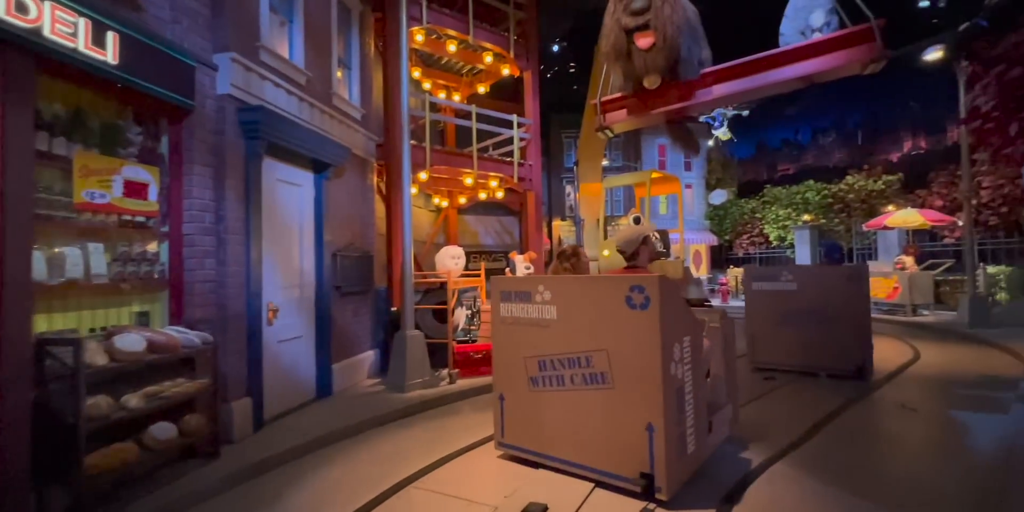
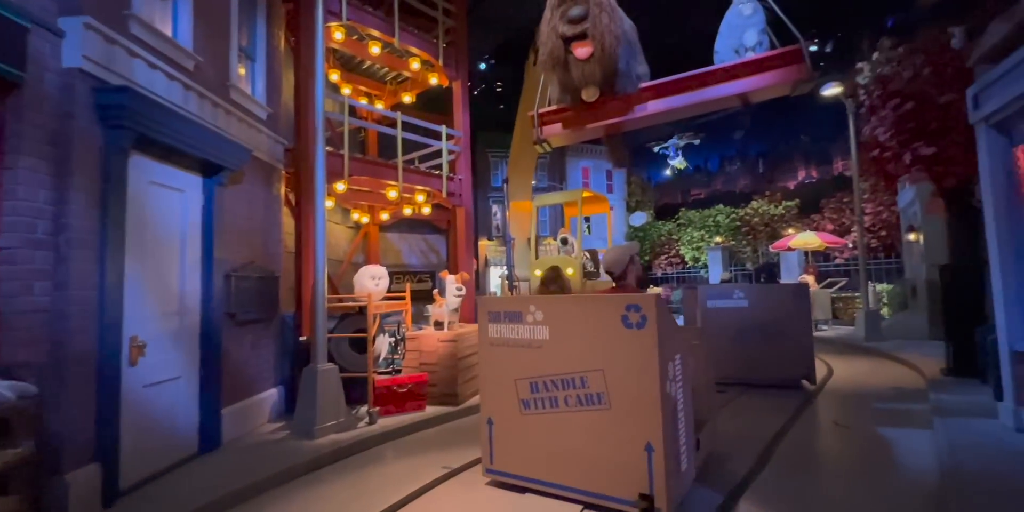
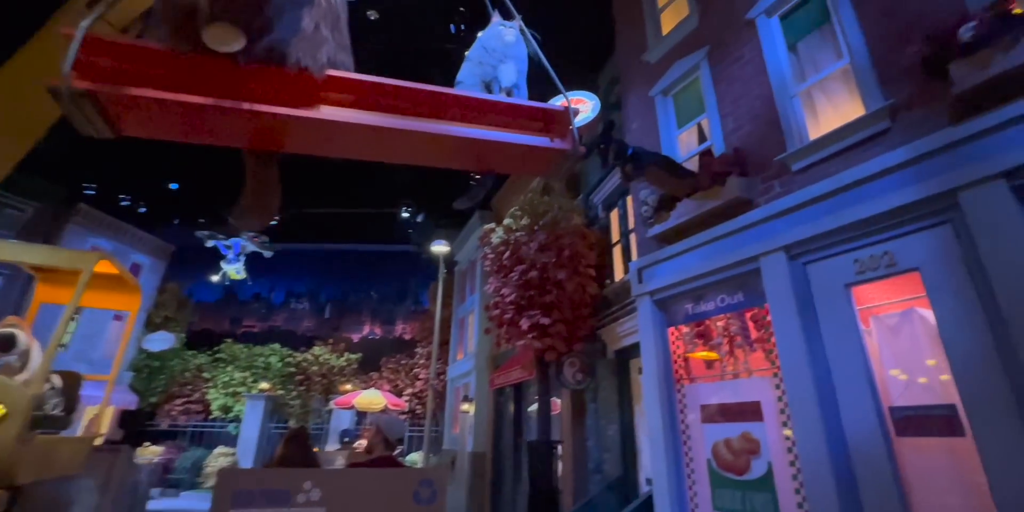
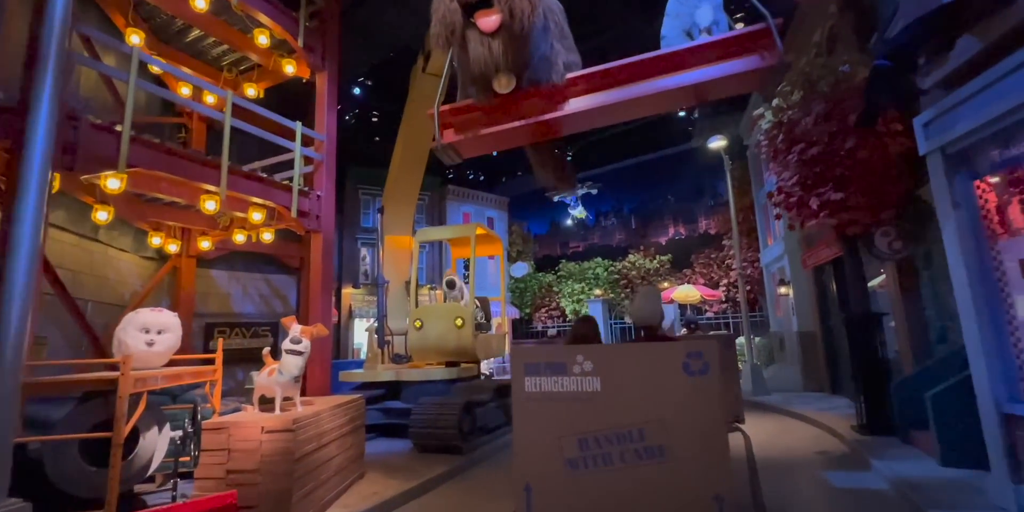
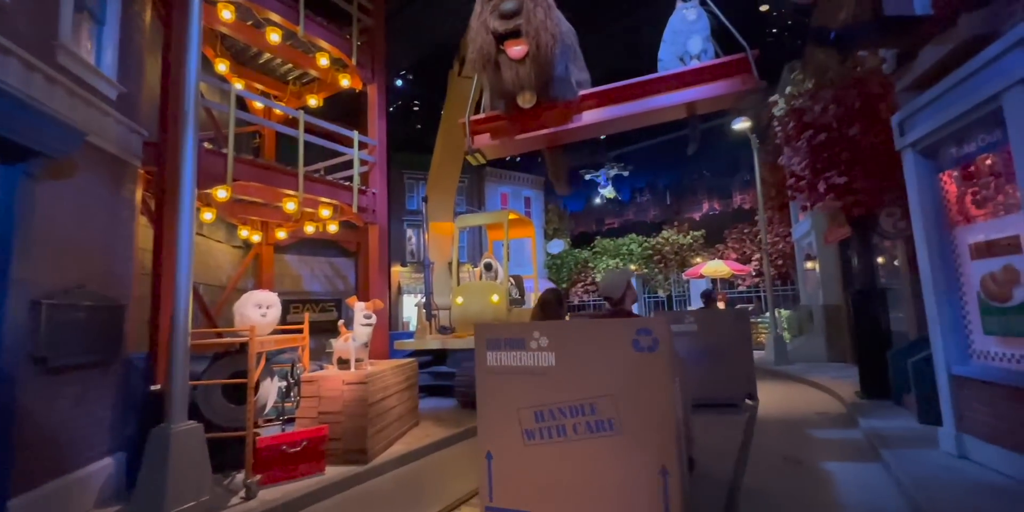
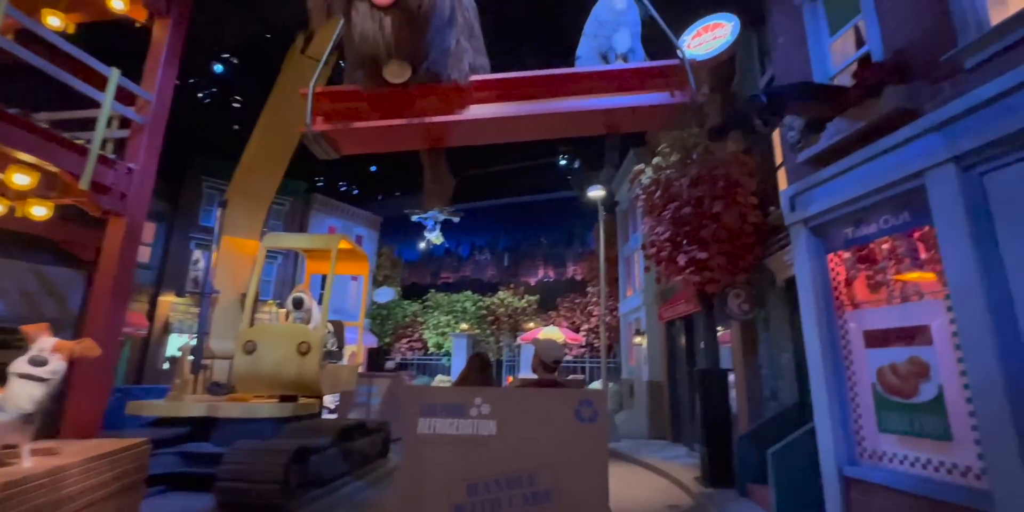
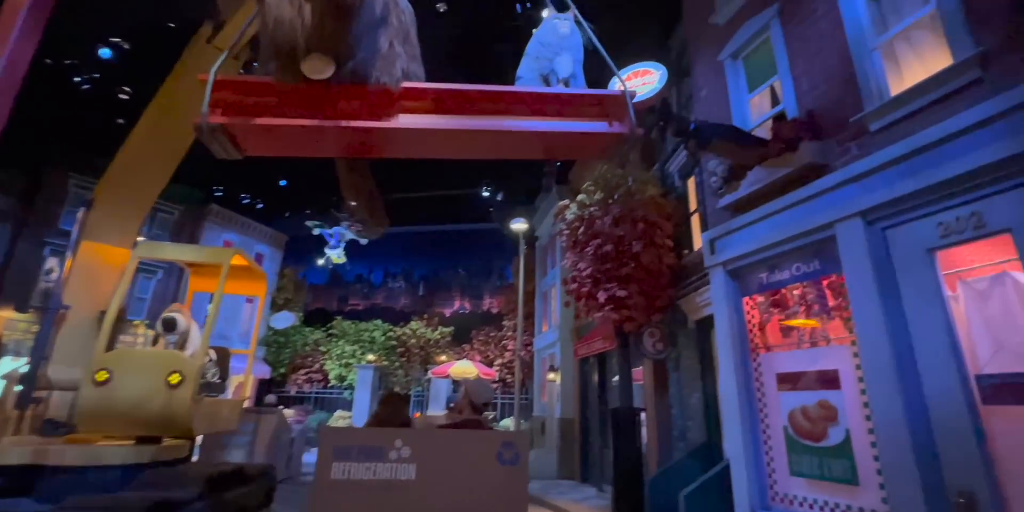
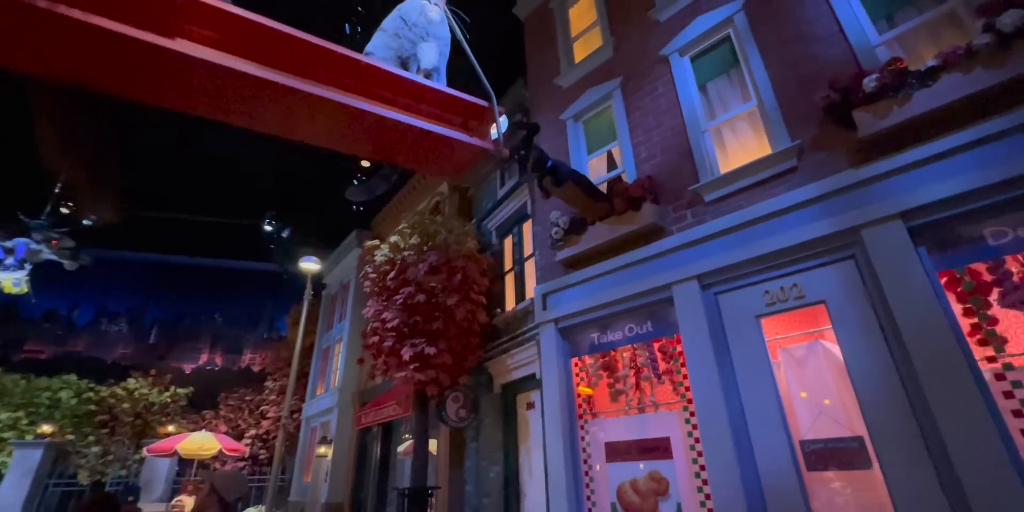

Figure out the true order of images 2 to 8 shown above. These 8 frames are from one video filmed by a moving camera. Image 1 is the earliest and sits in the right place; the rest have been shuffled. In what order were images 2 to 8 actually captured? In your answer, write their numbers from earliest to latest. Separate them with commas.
2, 5, 4, 6, 7, 3, 8
